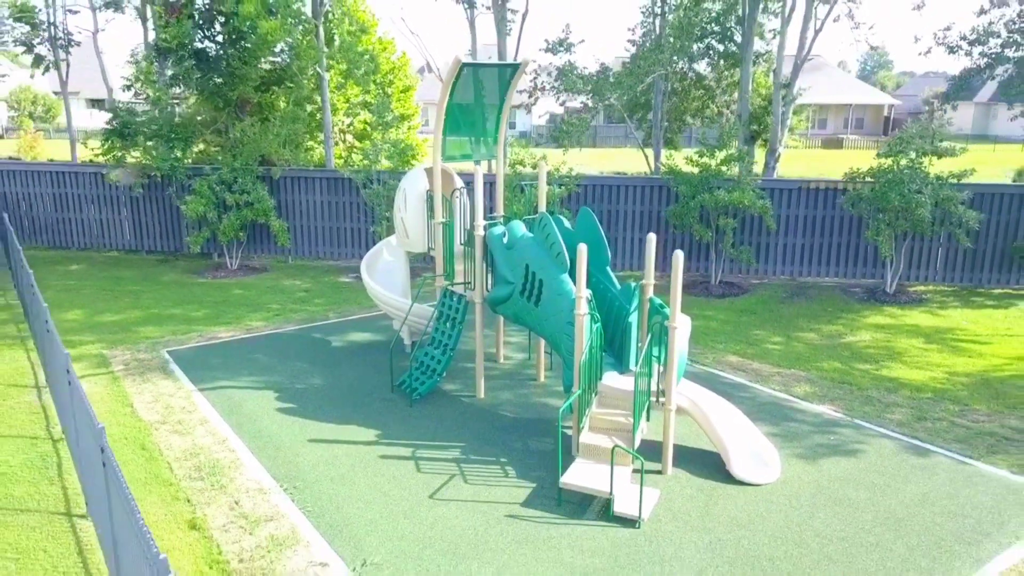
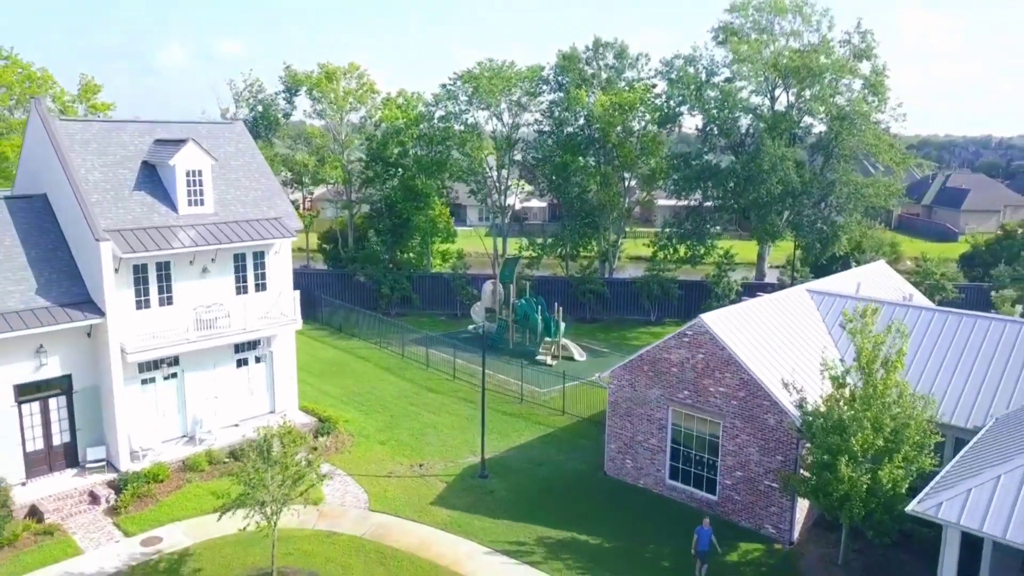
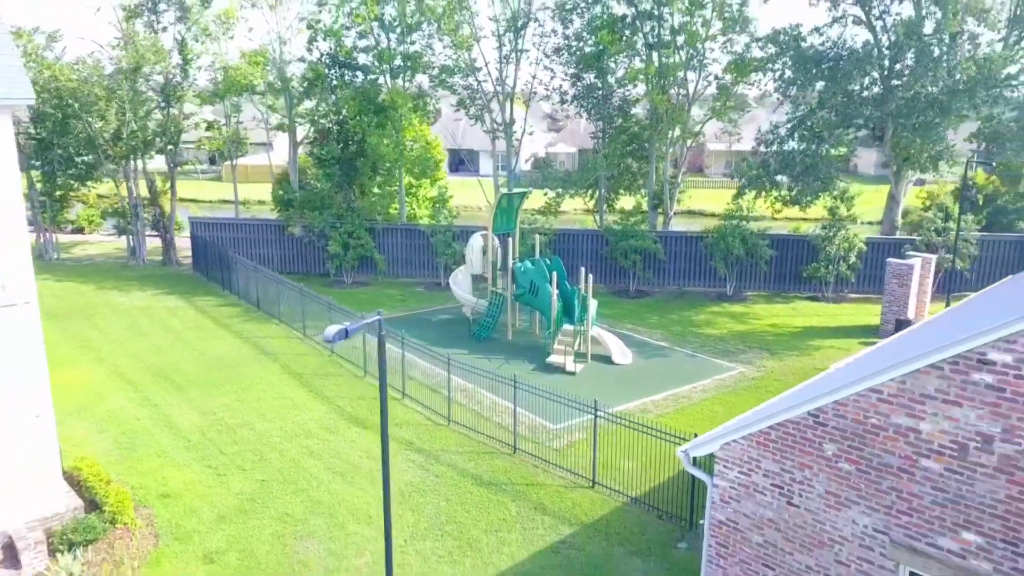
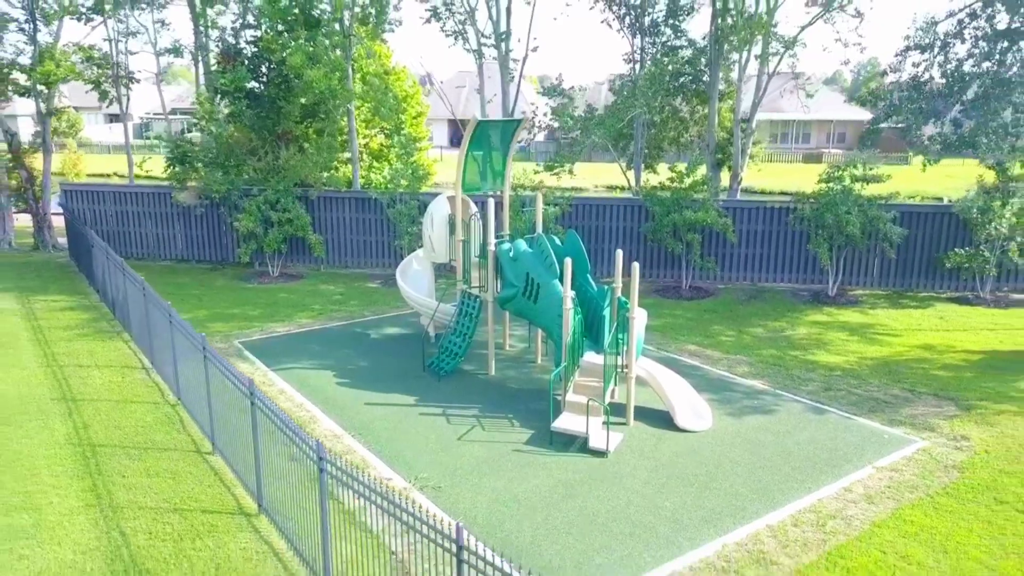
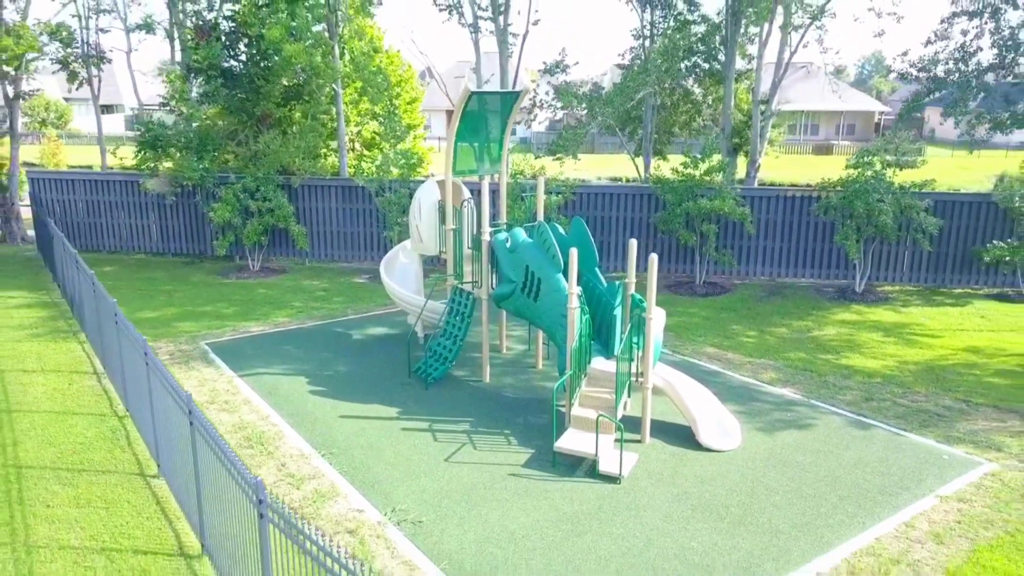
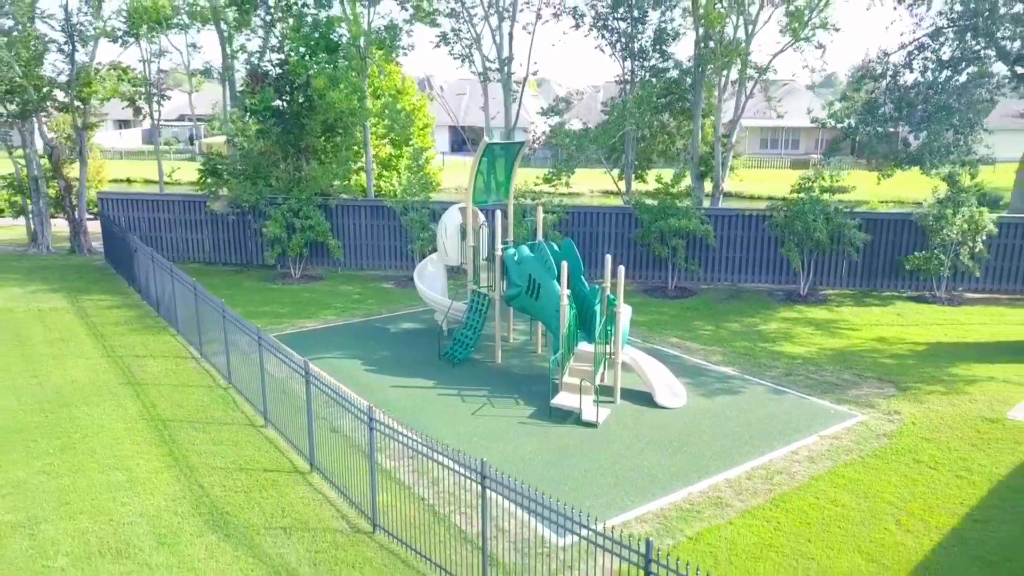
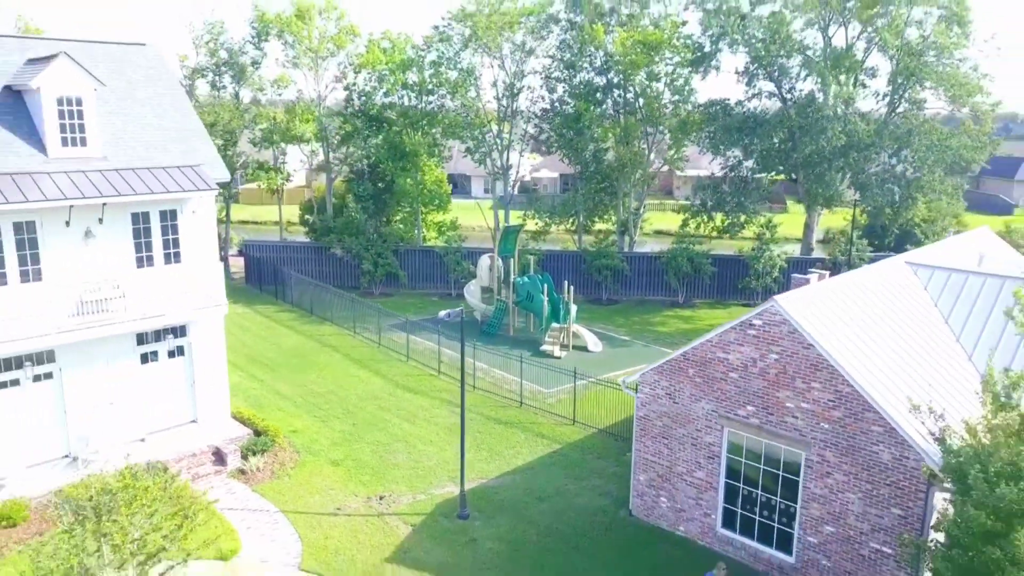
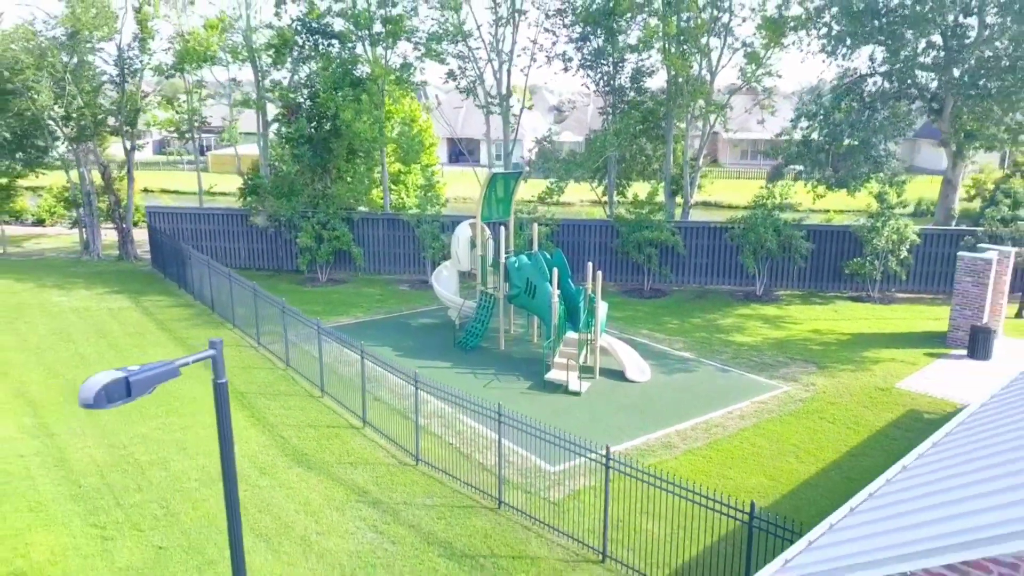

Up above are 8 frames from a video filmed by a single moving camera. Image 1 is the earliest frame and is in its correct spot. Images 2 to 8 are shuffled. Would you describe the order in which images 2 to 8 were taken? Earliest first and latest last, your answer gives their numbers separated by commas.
5, 4, 6, 8, 3, 7, 2
